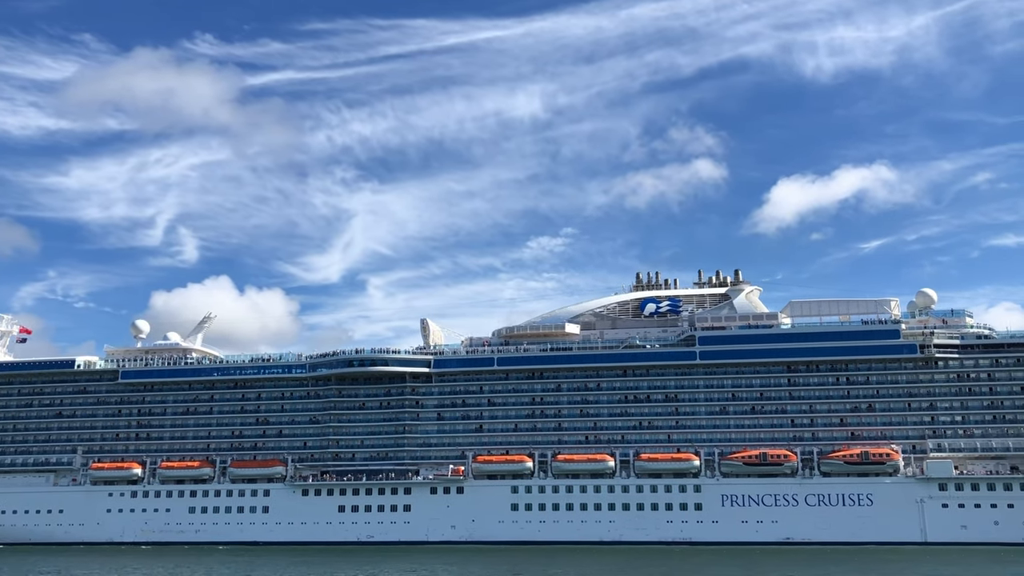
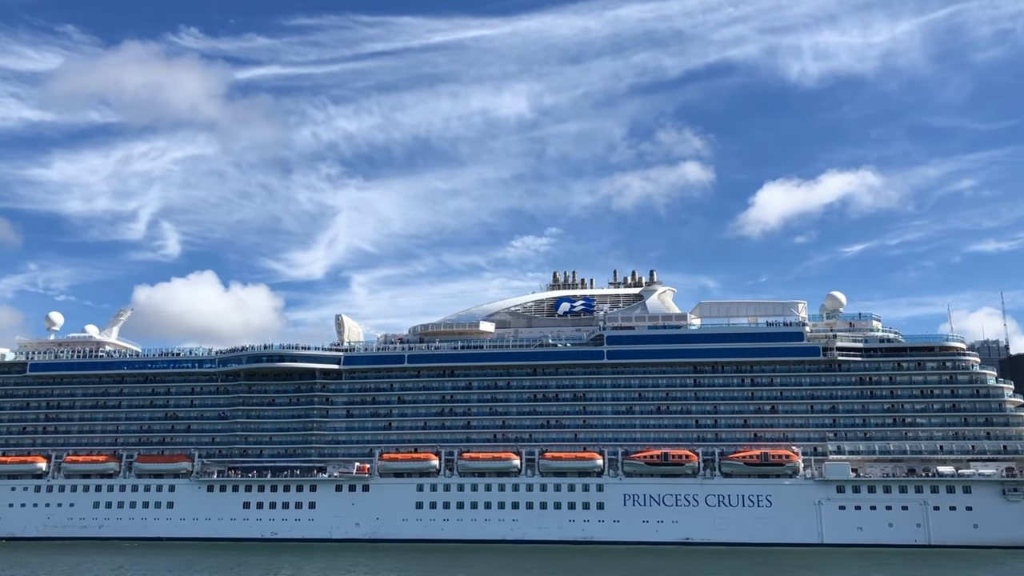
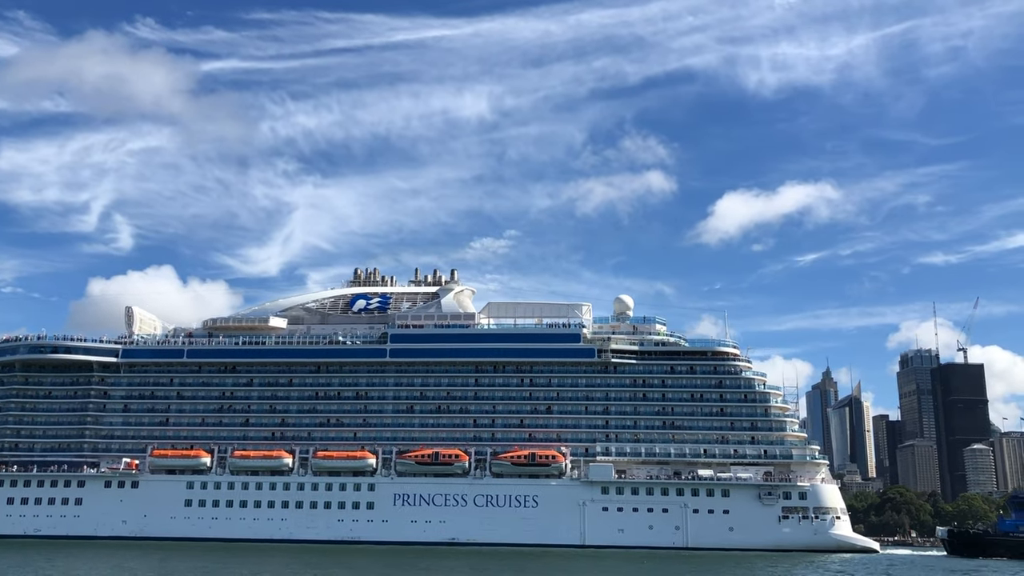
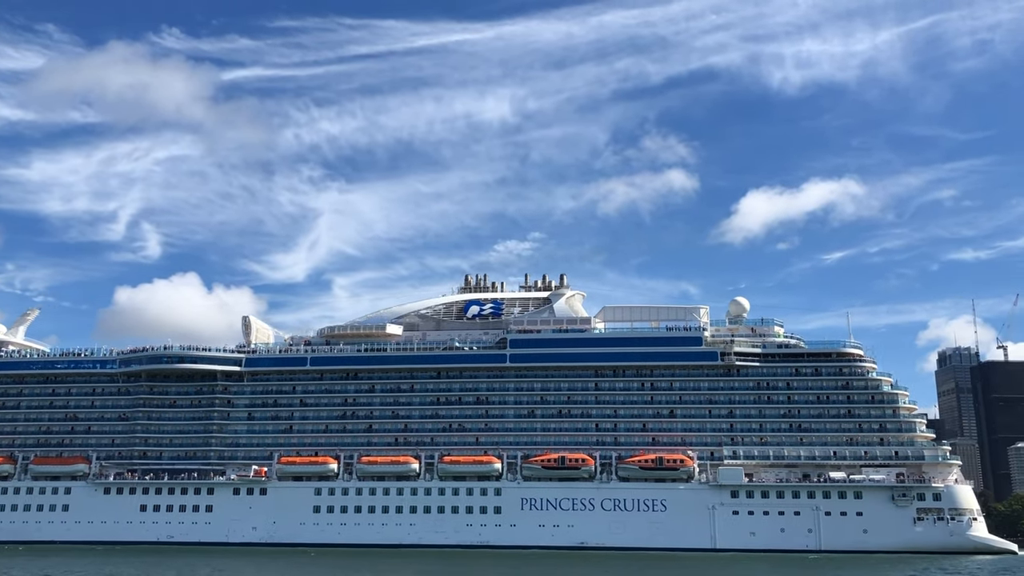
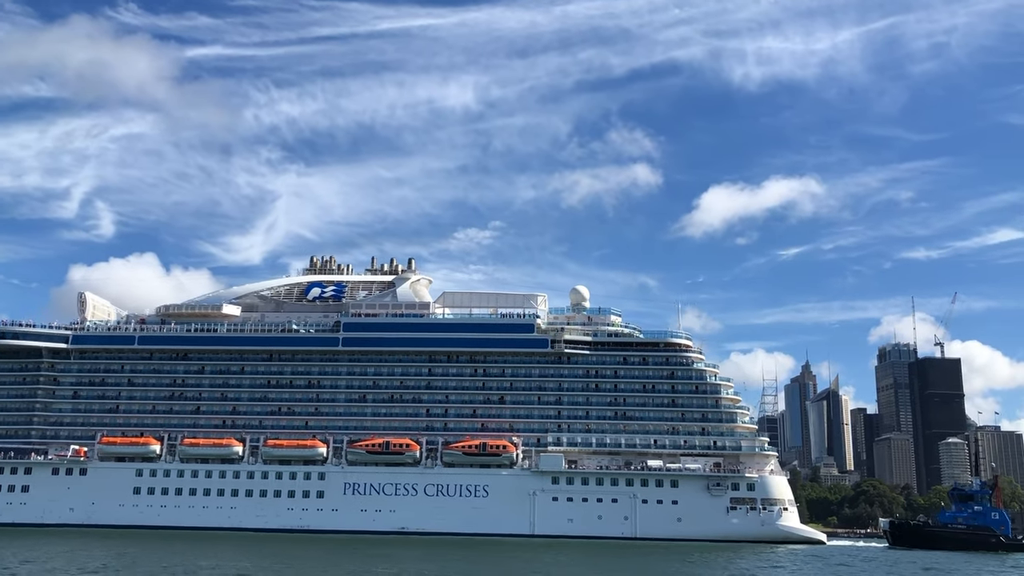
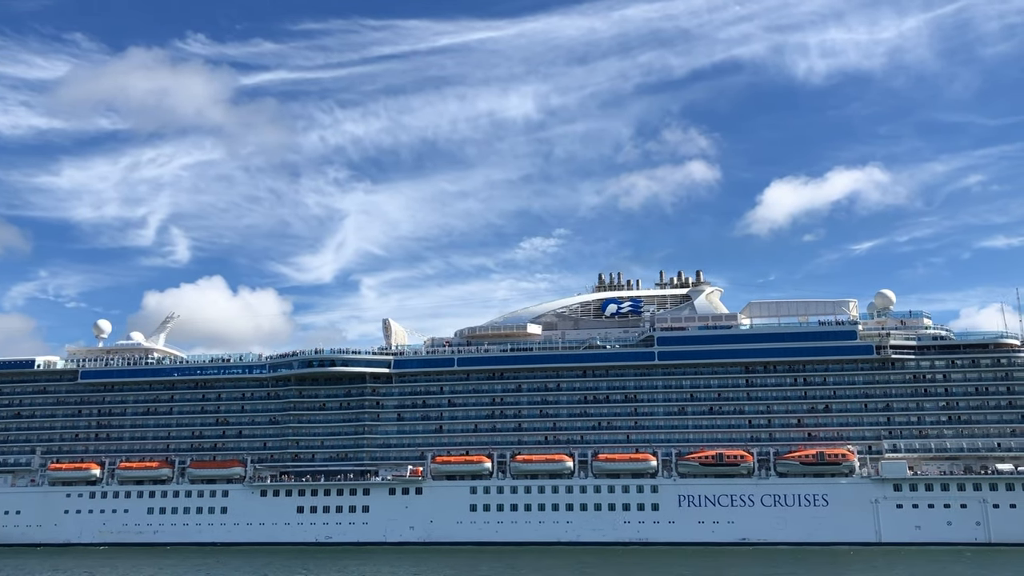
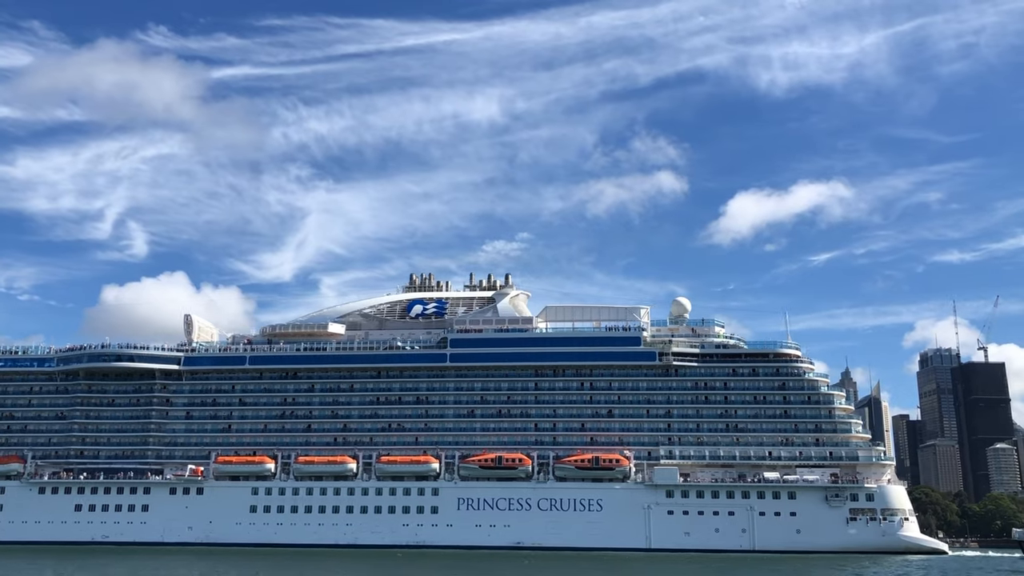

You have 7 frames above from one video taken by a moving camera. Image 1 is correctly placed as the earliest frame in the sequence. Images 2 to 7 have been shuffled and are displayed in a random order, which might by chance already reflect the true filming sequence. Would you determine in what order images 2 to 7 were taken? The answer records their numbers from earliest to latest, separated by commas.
6, 2, 4, 7, 3, 5
